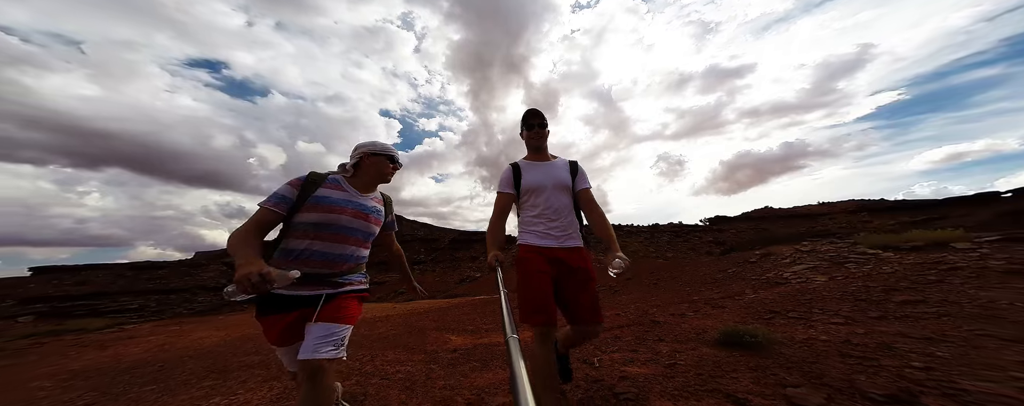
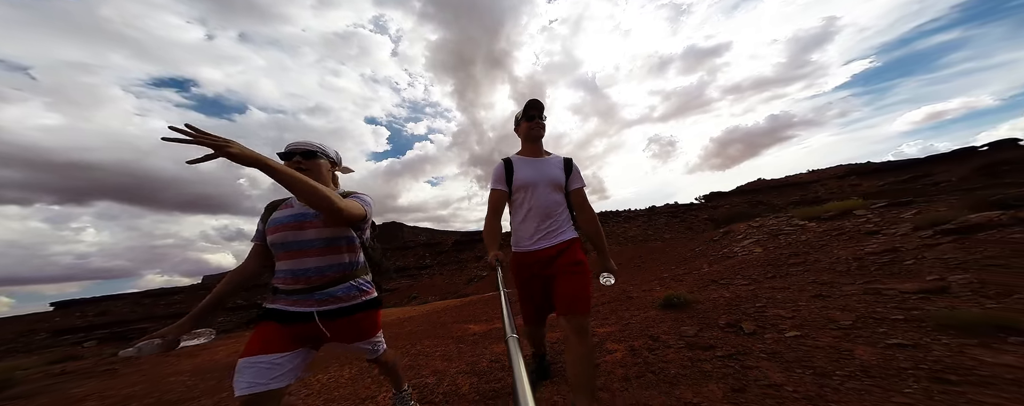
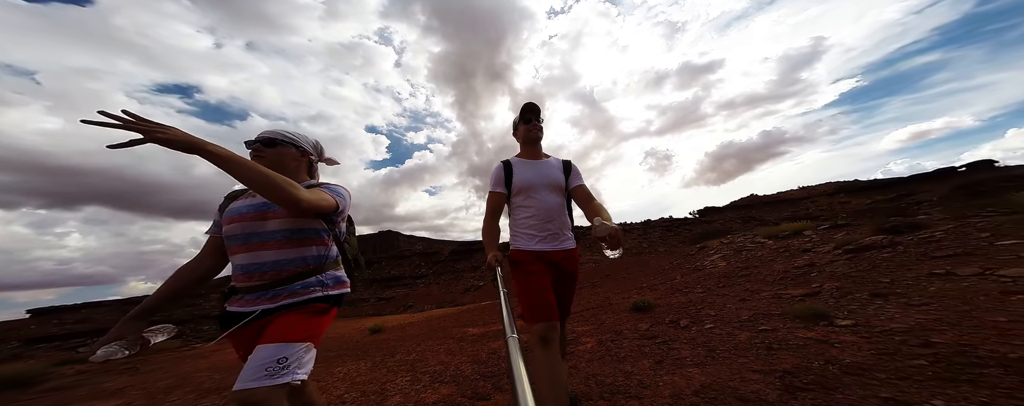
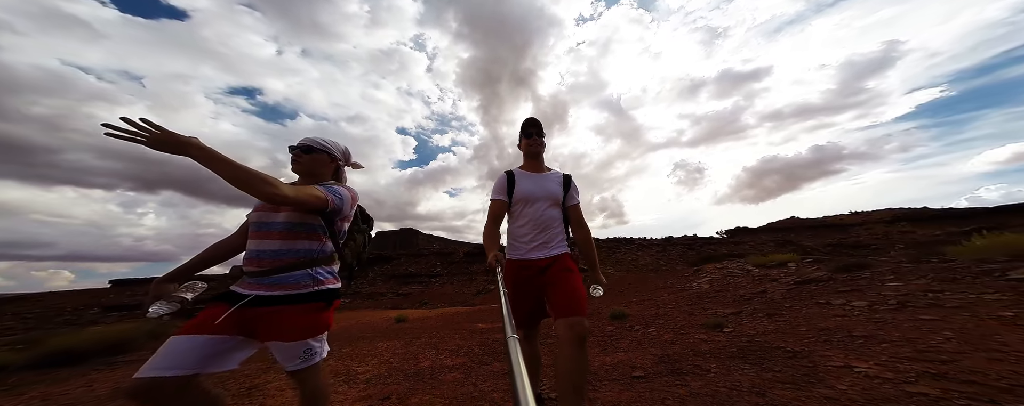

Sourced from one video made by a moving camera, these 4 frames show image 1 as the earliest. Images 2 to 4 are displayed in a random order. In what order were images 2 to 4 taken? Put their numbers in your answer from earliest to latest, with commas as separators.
2, 3, 4
